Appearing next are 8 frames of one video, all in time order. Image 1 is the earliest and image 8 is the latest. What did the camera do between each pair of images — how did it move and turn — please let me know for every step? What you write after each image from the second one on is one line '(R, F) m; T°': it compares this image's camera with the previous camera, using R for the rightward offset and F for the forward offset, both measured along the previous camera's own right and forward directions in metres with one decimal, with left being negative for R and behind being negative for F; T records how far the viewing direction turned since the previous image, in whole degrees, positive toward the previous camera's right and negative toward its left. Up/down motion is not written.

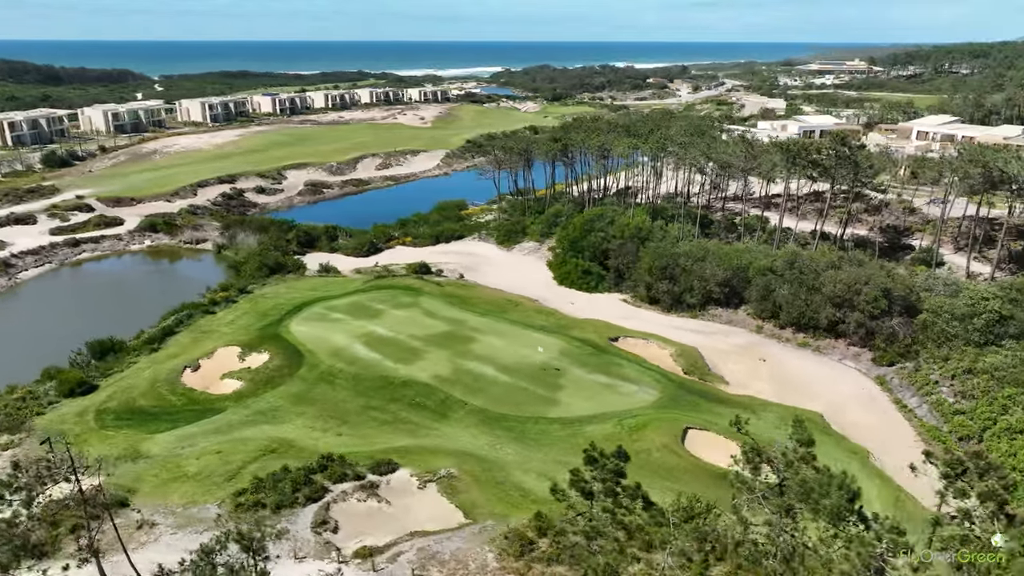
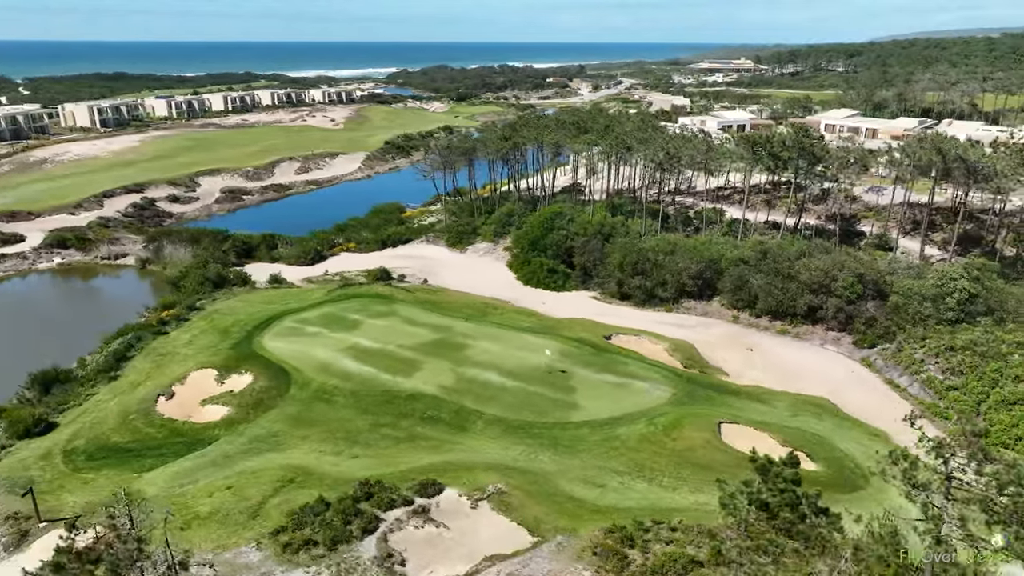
(-5.6, +1.8) m; +8°
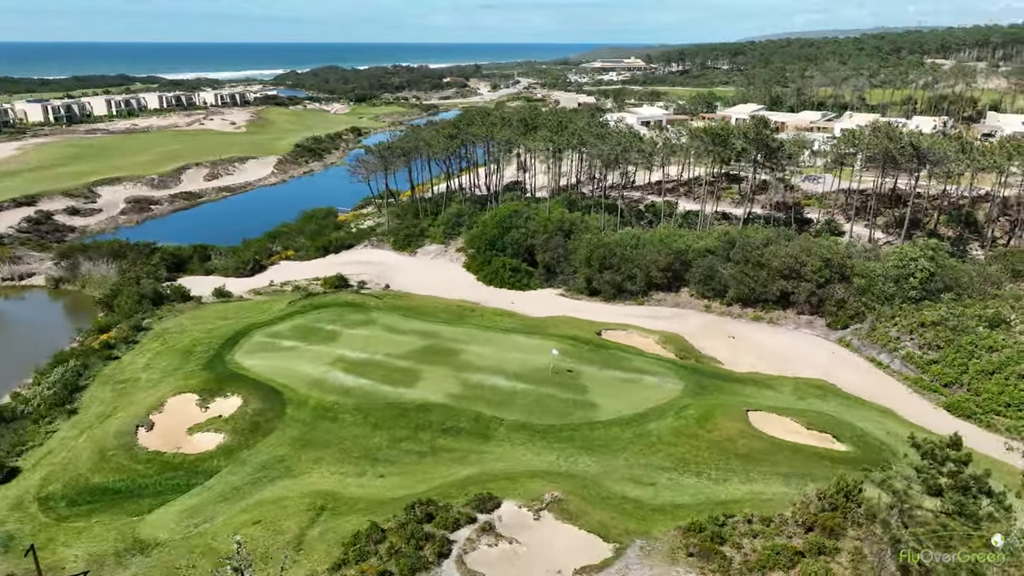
(-5.6, +1.6) m; +8°
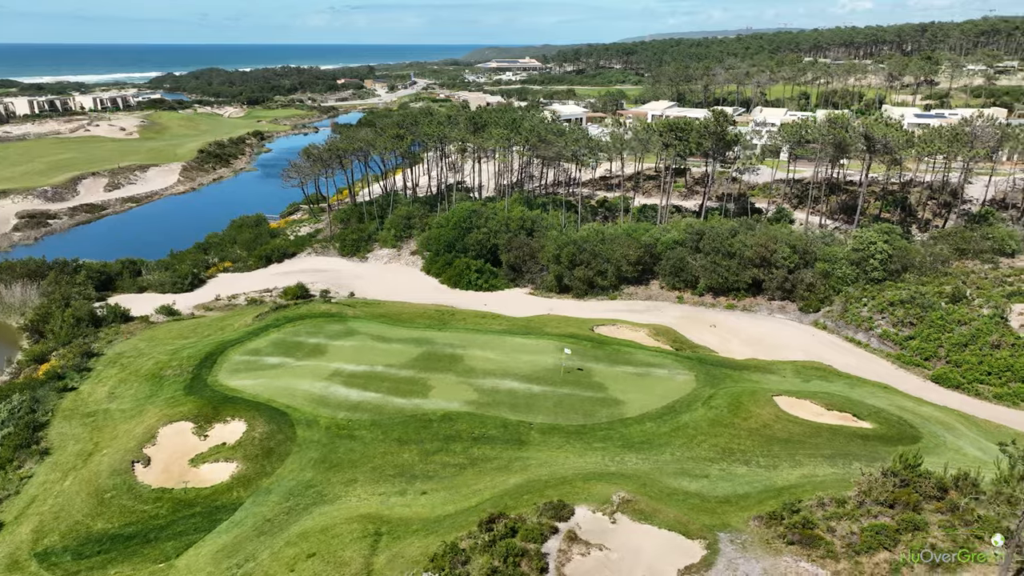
(-5.8, +1.4) m; +8°
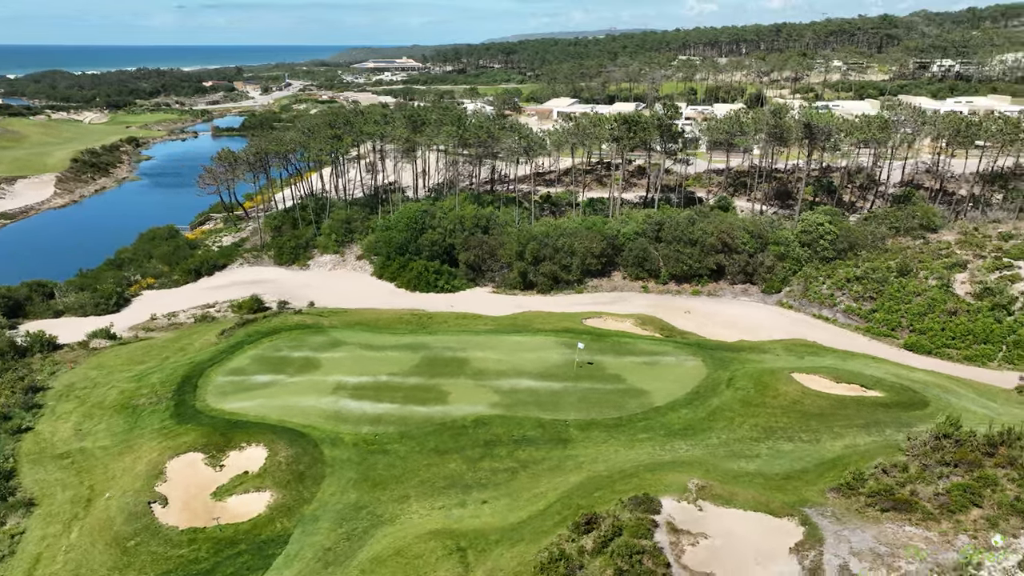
(-6.7, +1.4) m; +10°
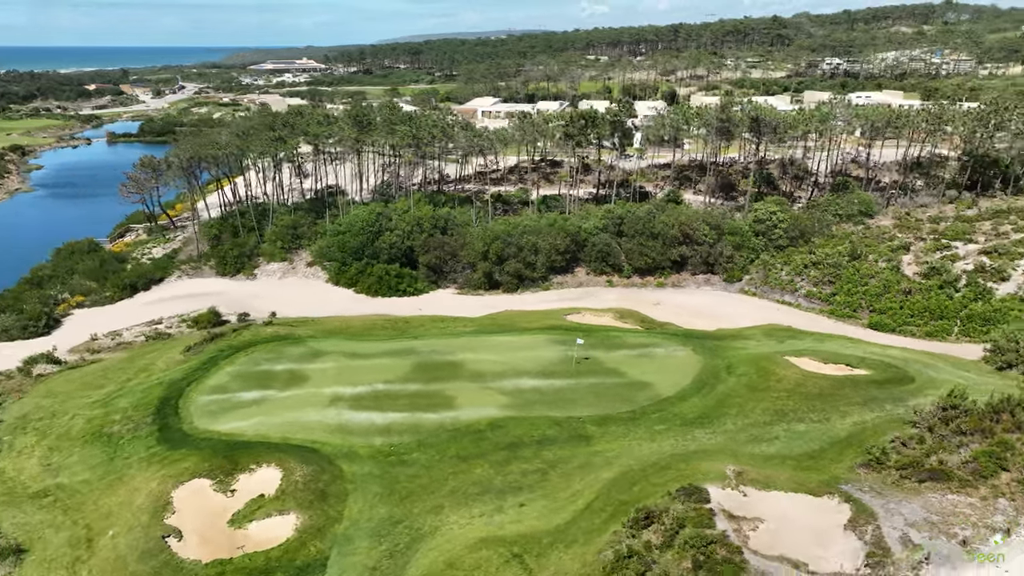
(-4.6, +0.9) m; +7°
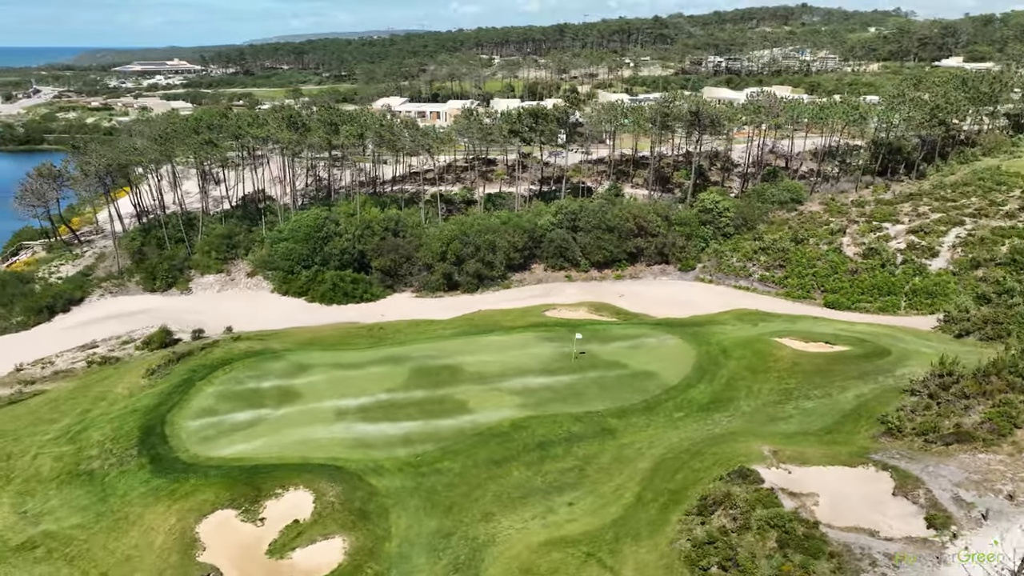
(-5.5, +1.0) m; +9°
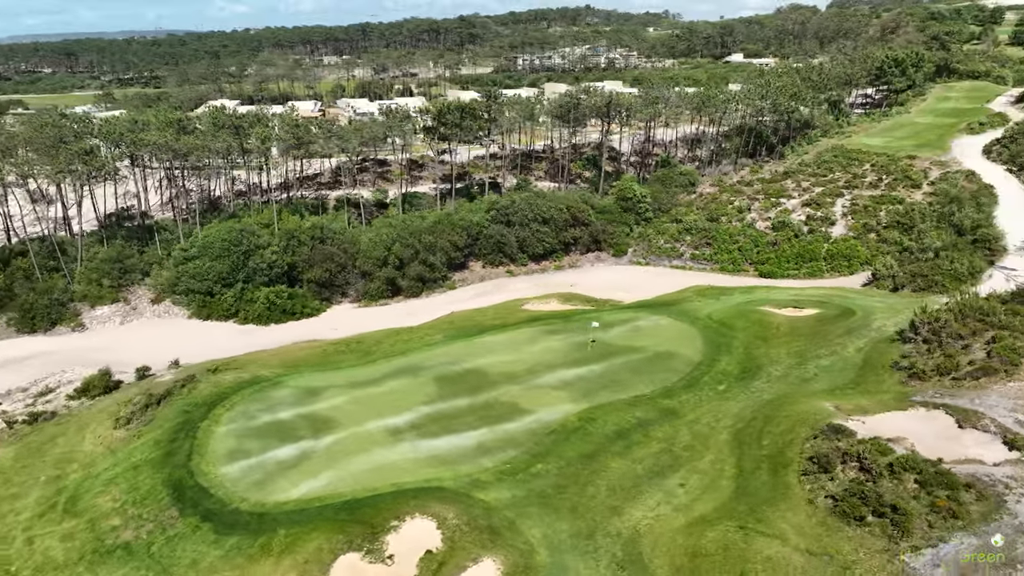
(-10.6, +2.2) m; +15°
